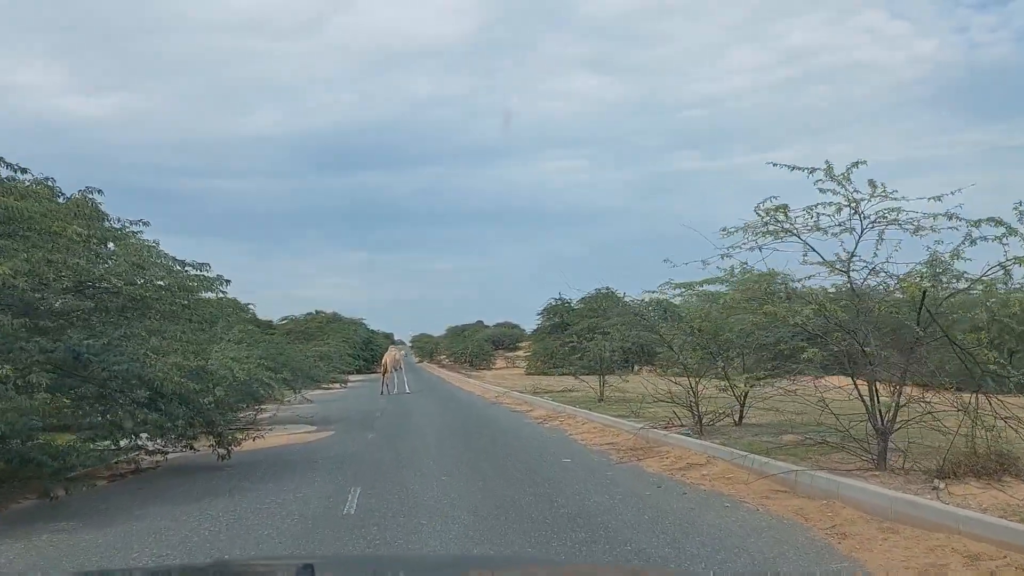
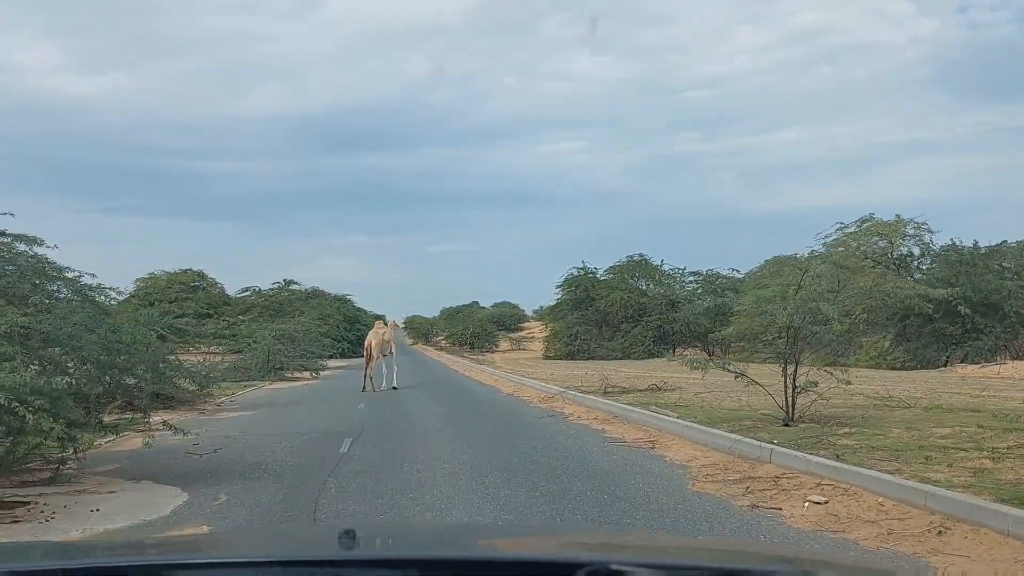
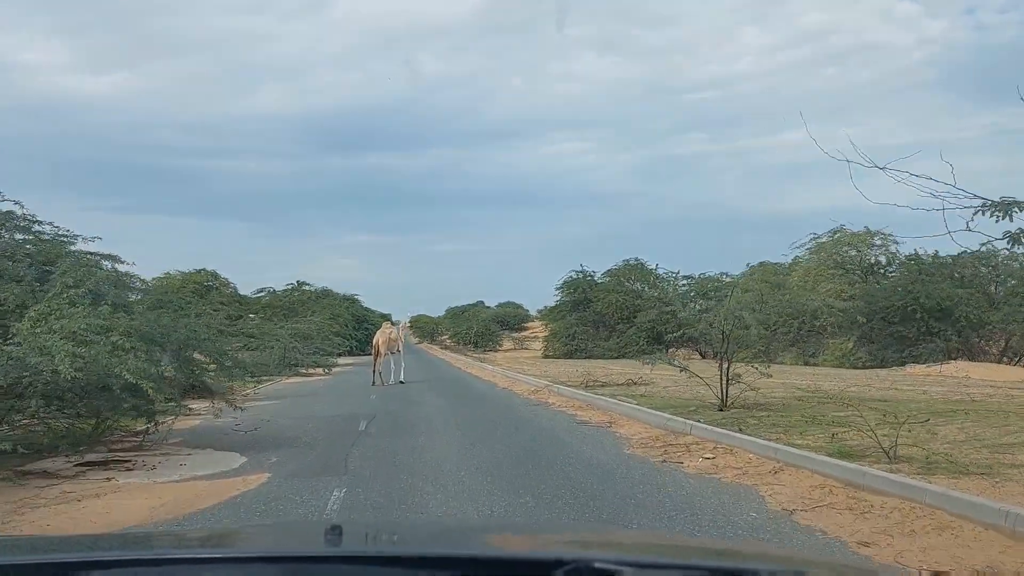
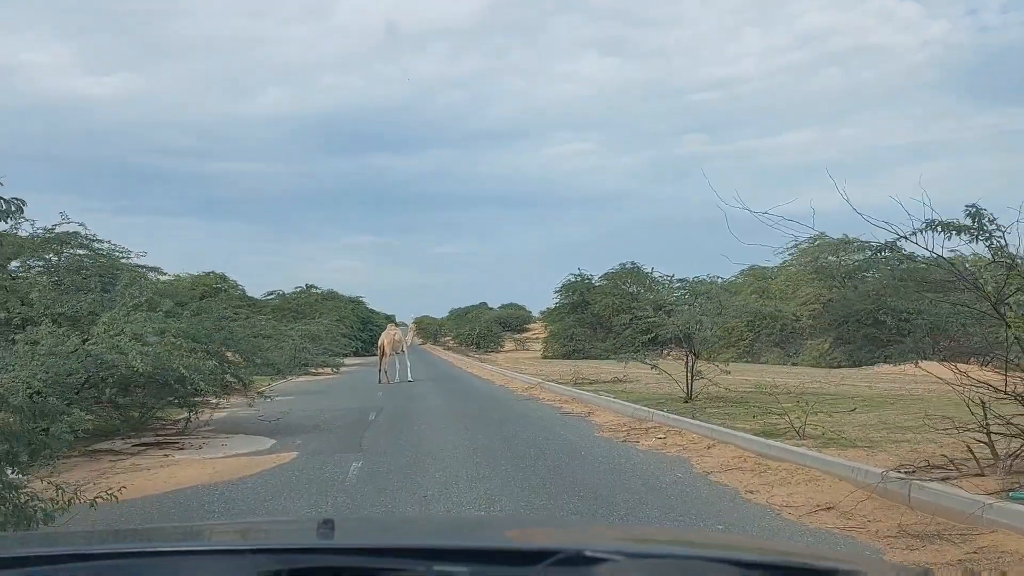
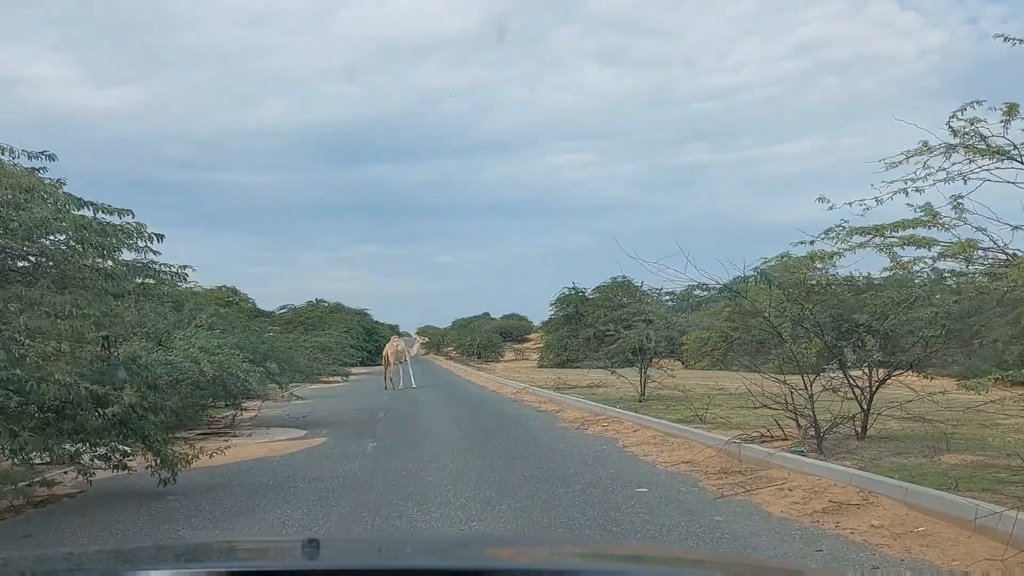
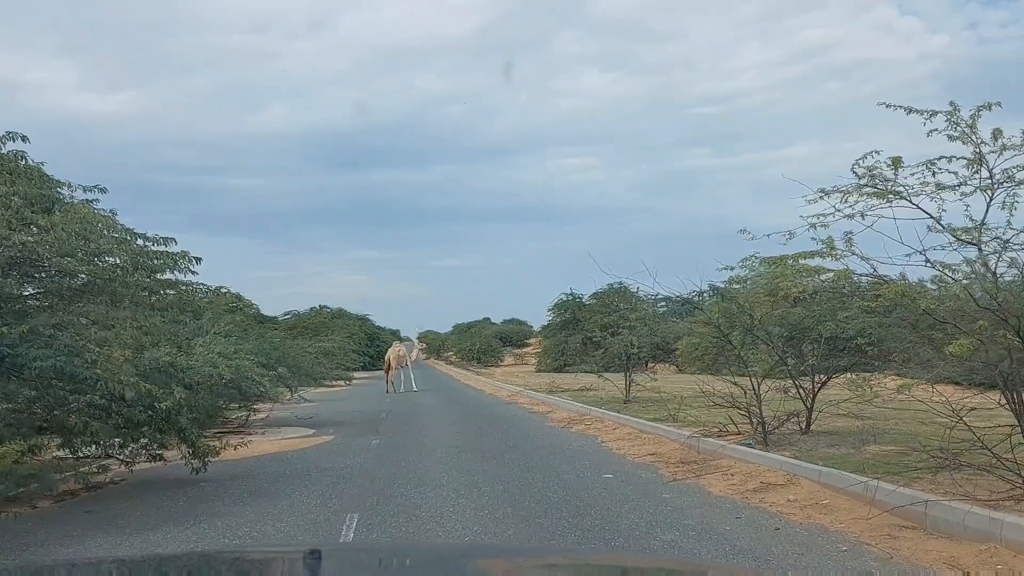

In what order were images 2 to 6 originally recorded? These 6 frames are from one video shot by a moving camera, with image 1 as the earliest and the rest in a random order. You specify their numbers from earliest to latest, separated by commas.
6, 5, 4, 3, 2
